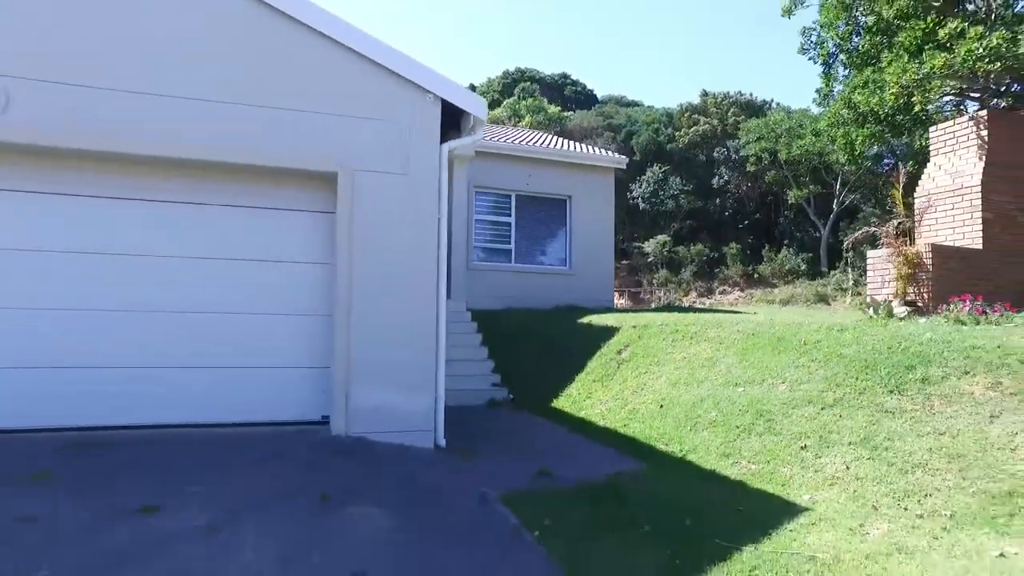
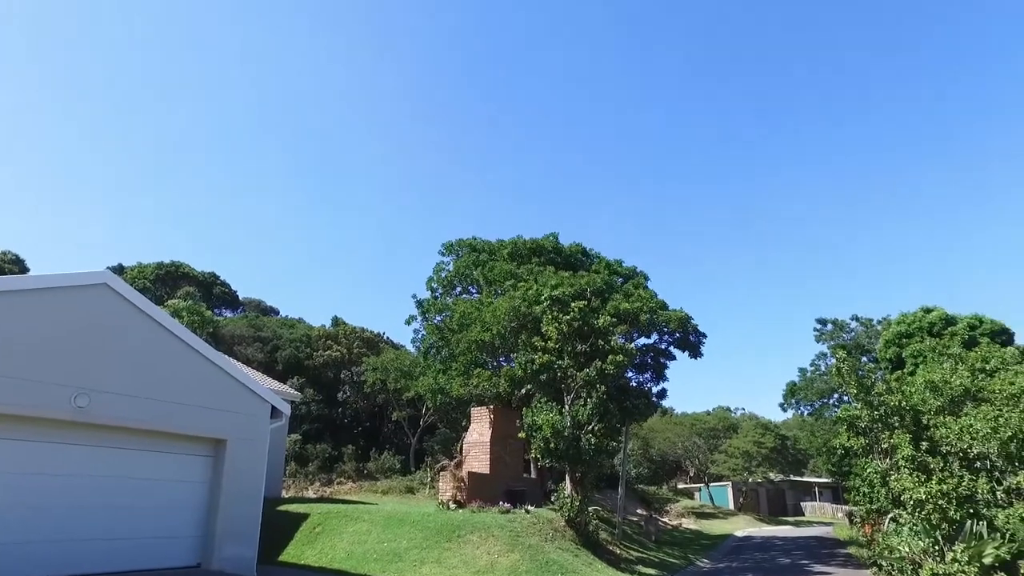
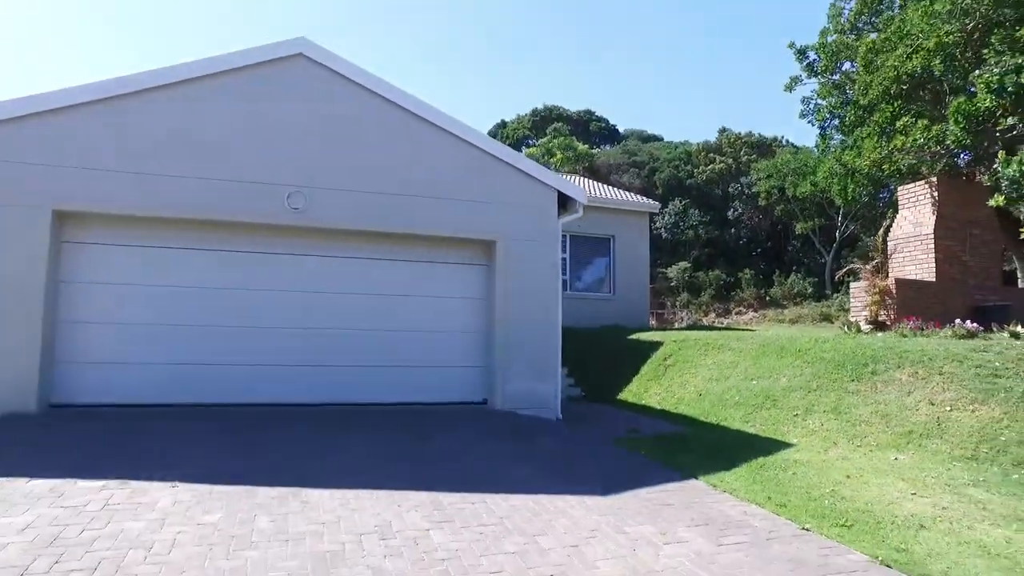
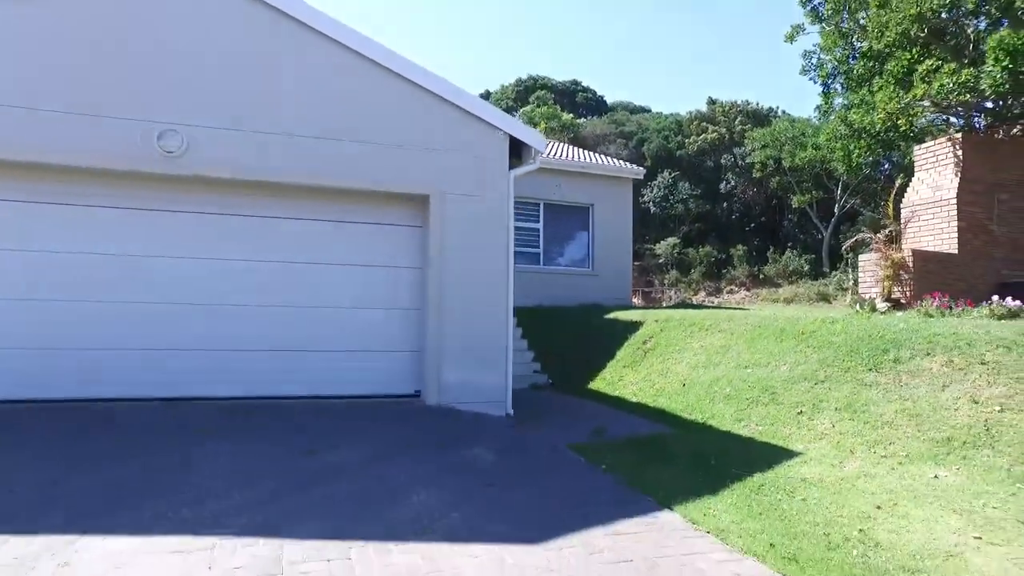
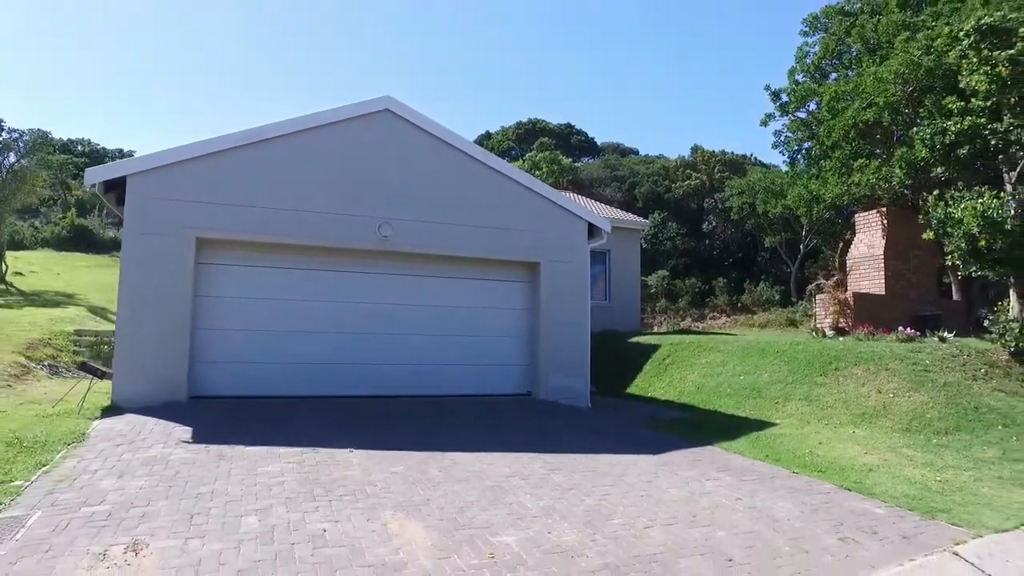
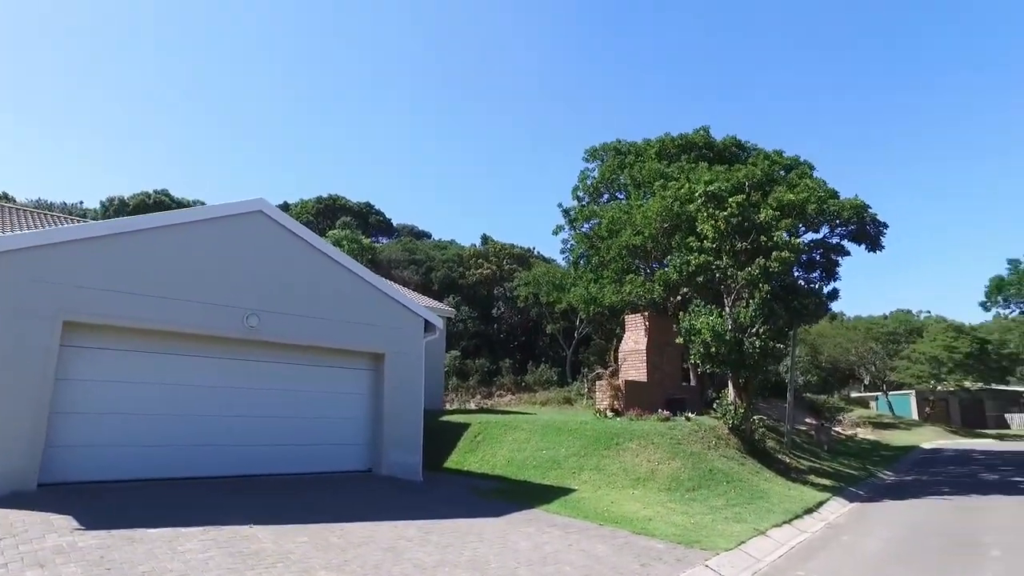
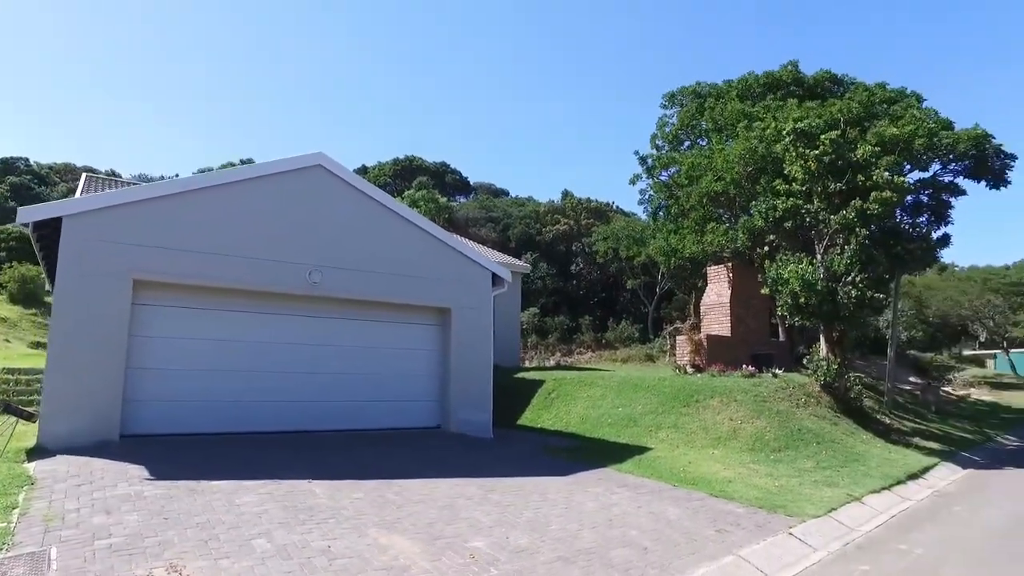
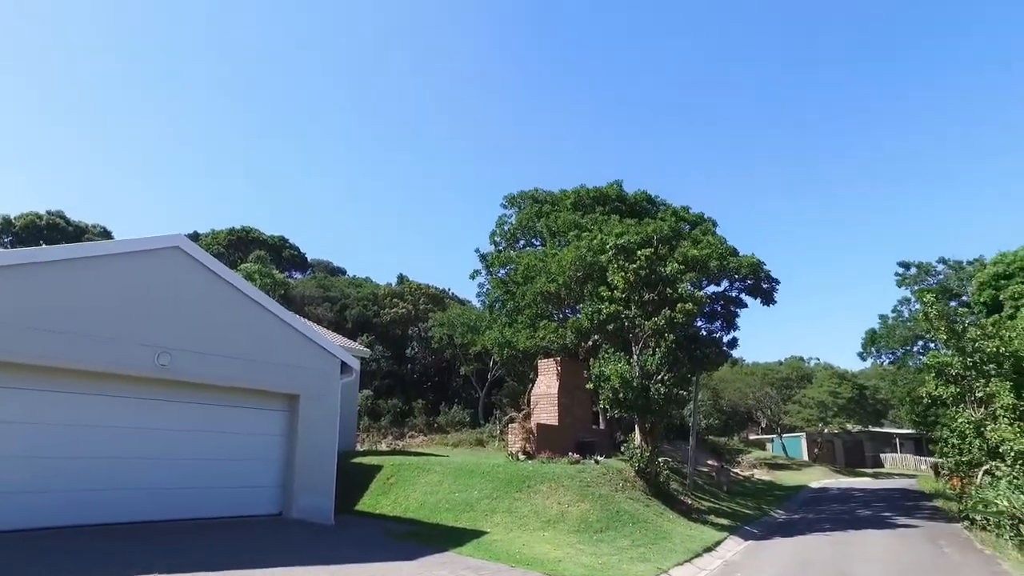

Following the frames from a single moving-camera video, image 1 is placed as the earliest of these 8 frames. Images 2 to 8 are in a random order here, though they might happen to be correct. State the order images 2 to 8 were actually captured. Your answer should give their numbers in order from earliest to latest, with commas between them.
4, 3, 5, 7, 6, 8, 2
